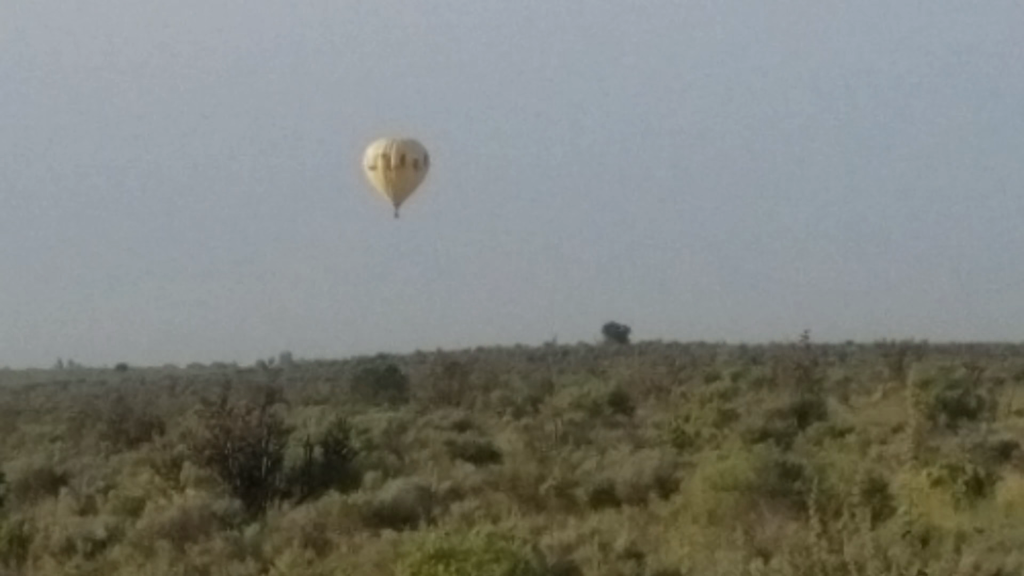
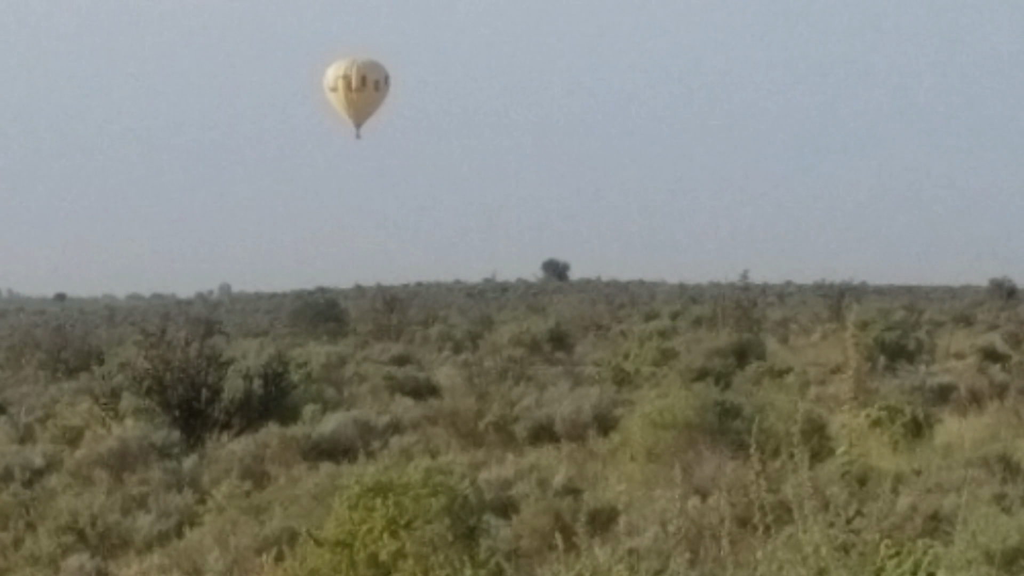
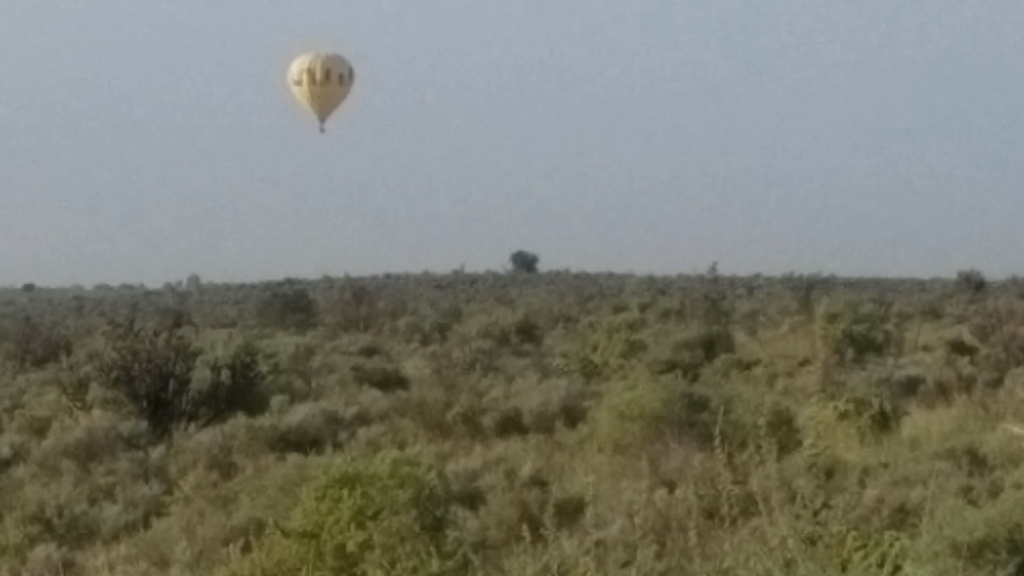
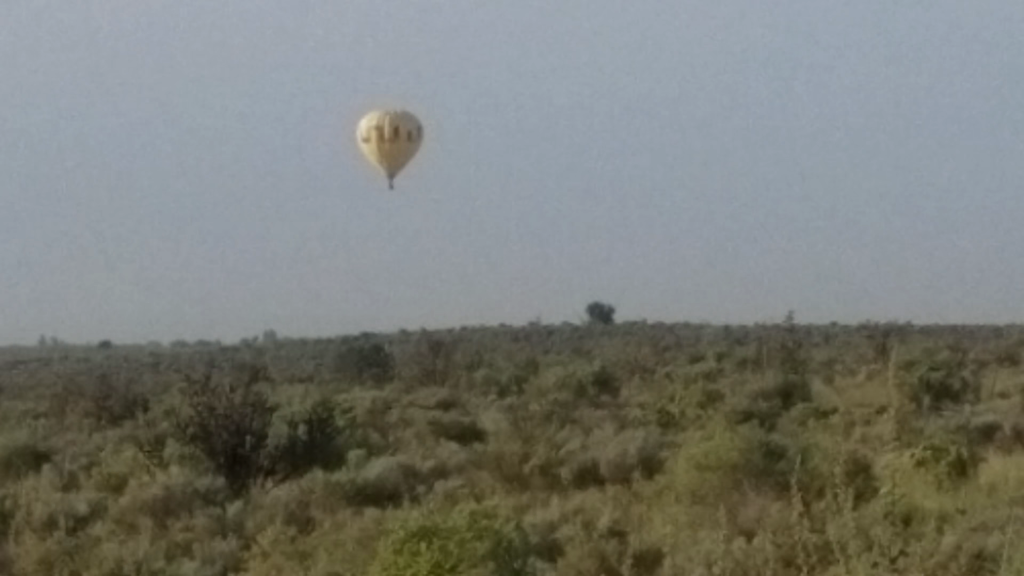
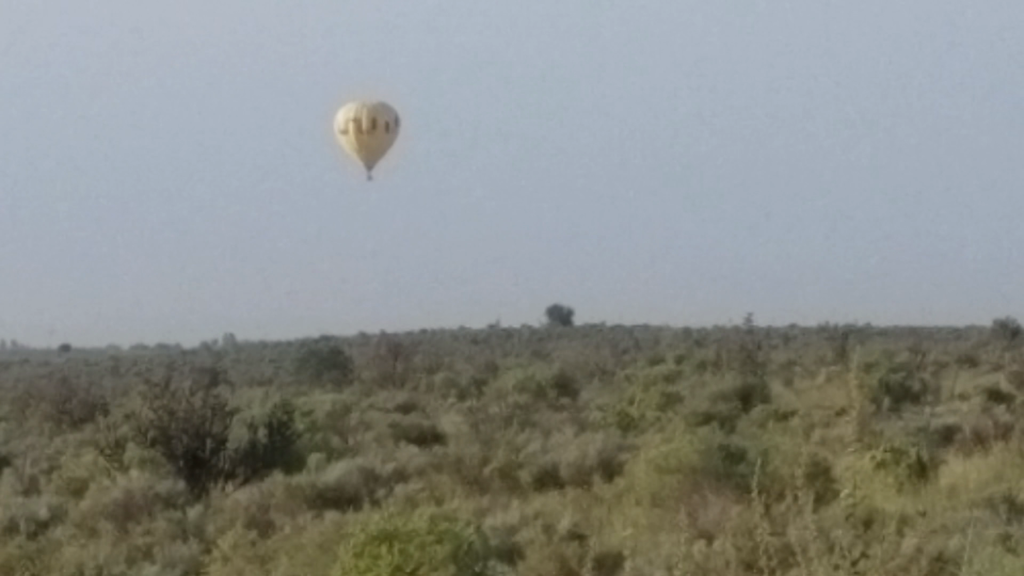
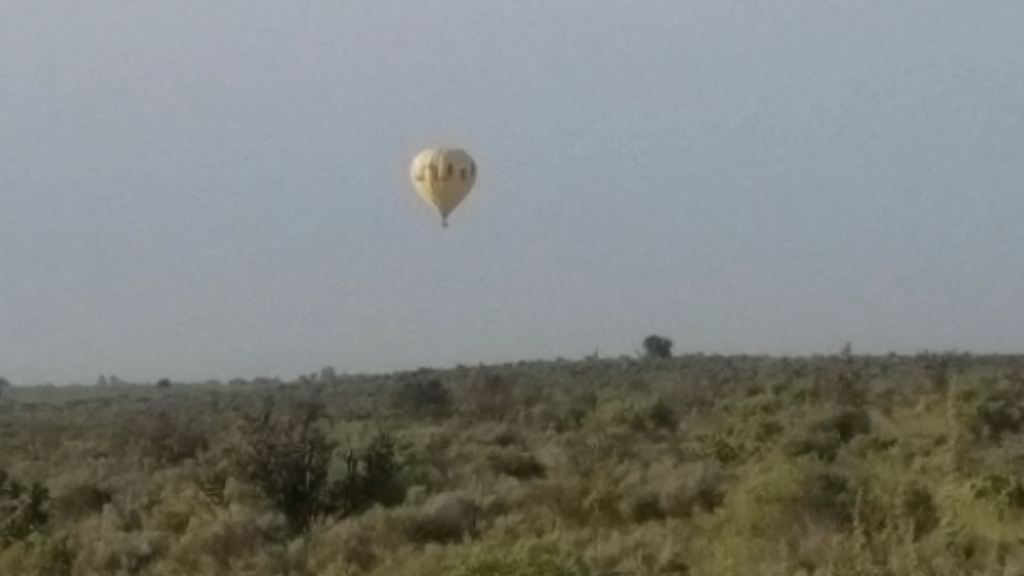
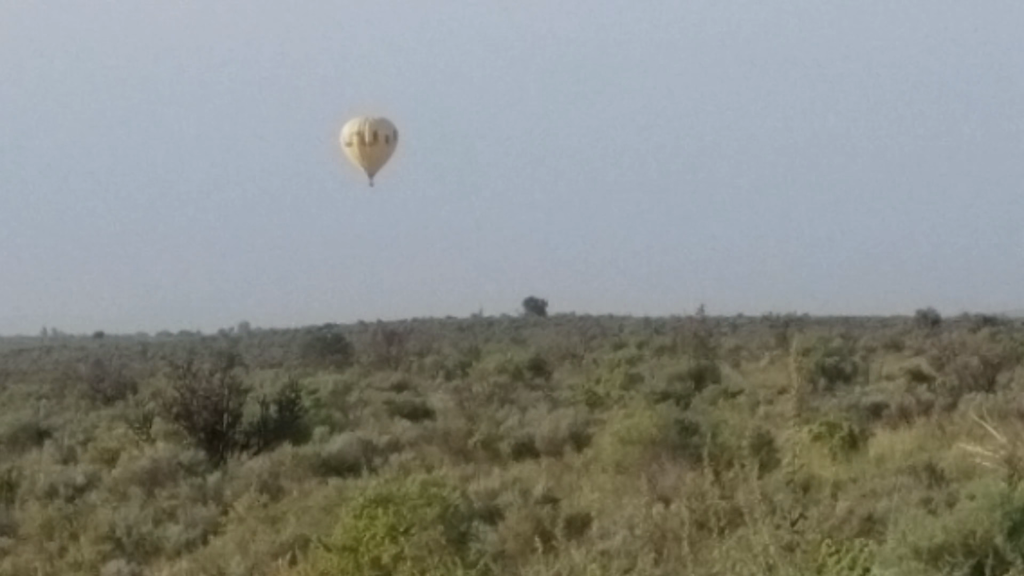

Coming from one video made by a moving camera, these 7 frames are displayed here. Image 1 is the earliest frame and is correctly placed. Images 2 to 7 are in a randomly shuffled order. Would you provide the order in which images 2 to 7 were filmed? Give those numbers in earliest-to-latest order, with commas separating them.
6, 4, 3, 2, 5, 7
